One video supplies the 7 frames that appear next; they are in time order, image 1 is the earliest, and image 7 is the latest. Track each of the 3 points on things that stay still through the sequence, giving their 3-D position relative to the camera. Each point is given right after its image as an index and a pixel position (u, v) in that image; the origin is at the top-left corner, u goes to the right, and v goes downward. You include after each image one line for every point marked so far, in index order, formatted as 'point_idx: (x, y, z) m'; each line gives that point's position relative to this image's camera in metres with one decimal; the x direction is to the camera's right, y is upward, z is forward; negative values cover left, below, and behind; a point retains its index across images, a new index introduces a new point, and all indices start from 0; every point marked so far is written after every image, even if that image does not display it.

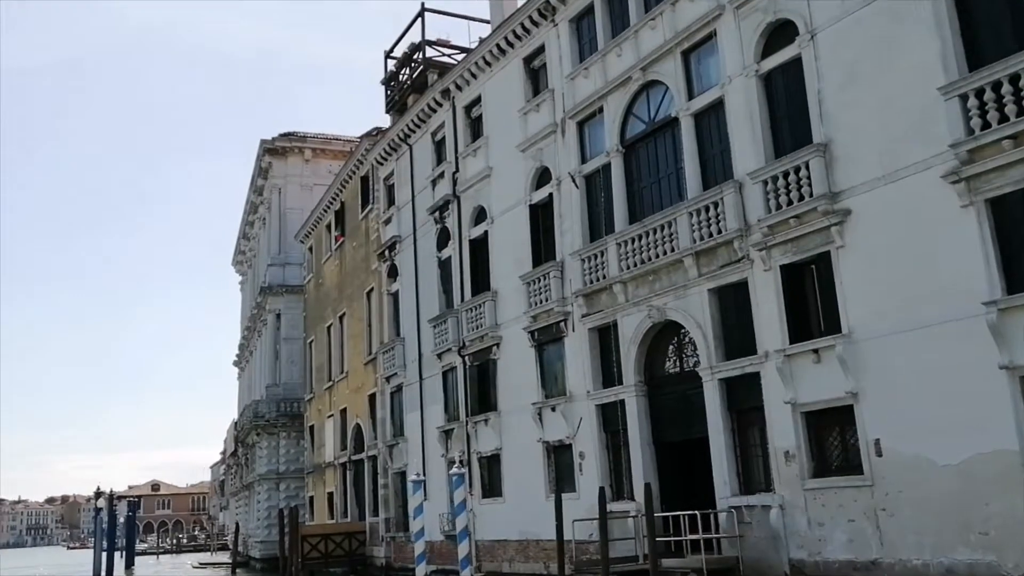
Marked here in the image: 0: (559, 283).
0: (+0.8, +0.1, +15.7) m
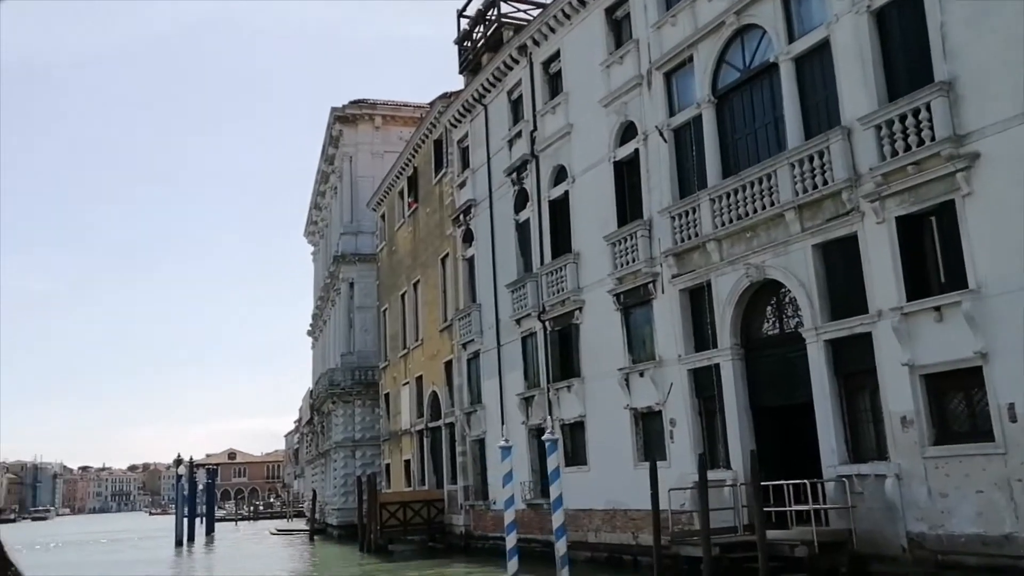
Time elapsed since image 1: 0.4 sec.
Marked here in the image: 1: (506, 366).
0: (+2.1, +0.7, +15.0) m
1: (-0.1, -1.6, +19.5) m
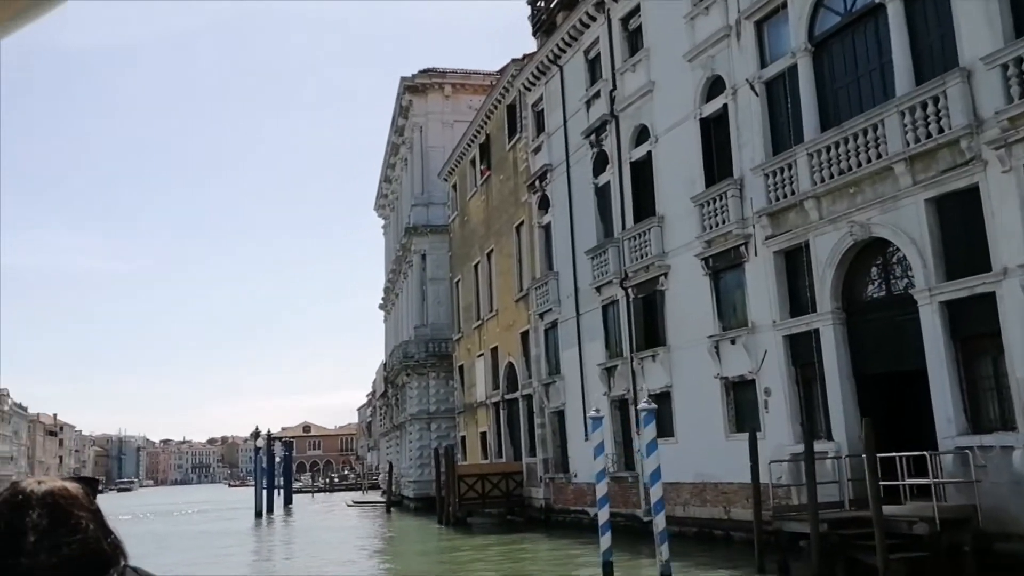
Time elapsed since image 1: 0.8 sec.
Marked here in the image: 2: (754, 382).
0: (+3.3, +1.2, +14.2) m
1: (+1.5, -0.9, +18.9) m
2: (+3.5, -1.4, +13.9) m
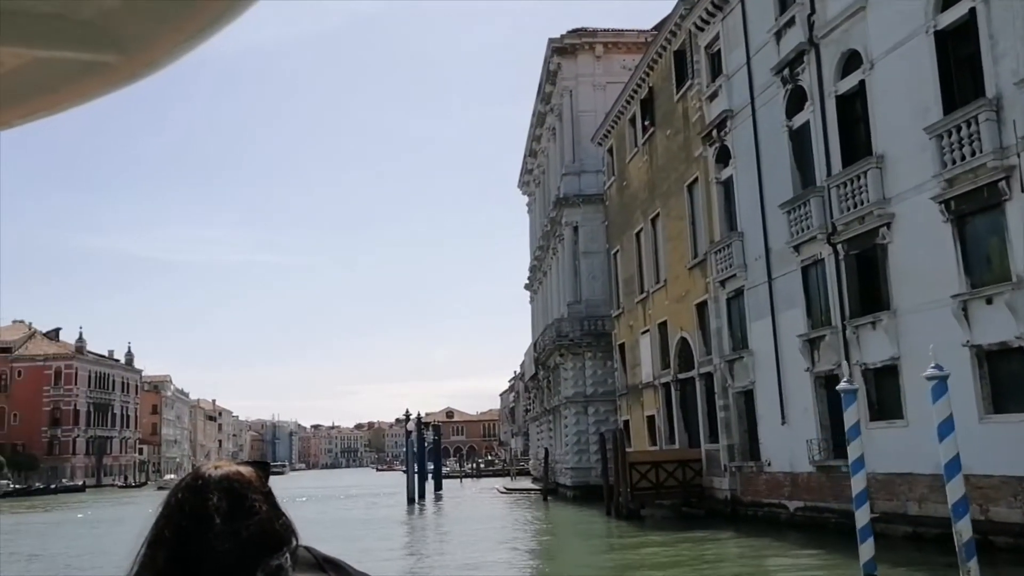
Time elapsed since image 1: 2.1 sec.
0: (+5.7, +1.9, +11.4) m
1: (+4.6, -0.3, +16.3) m
2: (+5.9, -0.7, +11.1) m
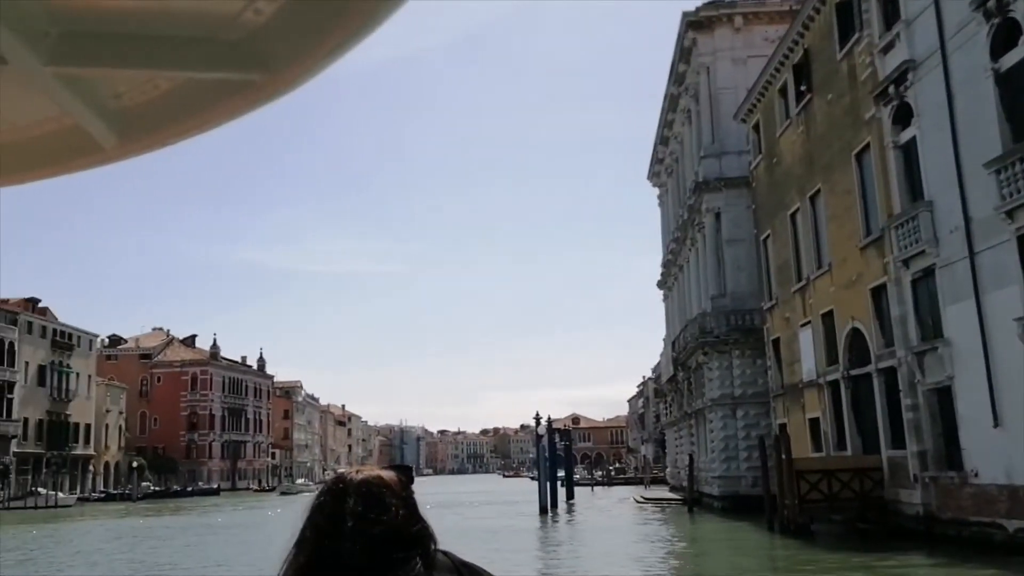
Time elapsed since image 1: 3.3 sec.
0: (+7.3, +2.3, +8.6) m
1: (+6.8, +0.1, +13.6) m
2: (+7.5, -0.3, +8.3) m
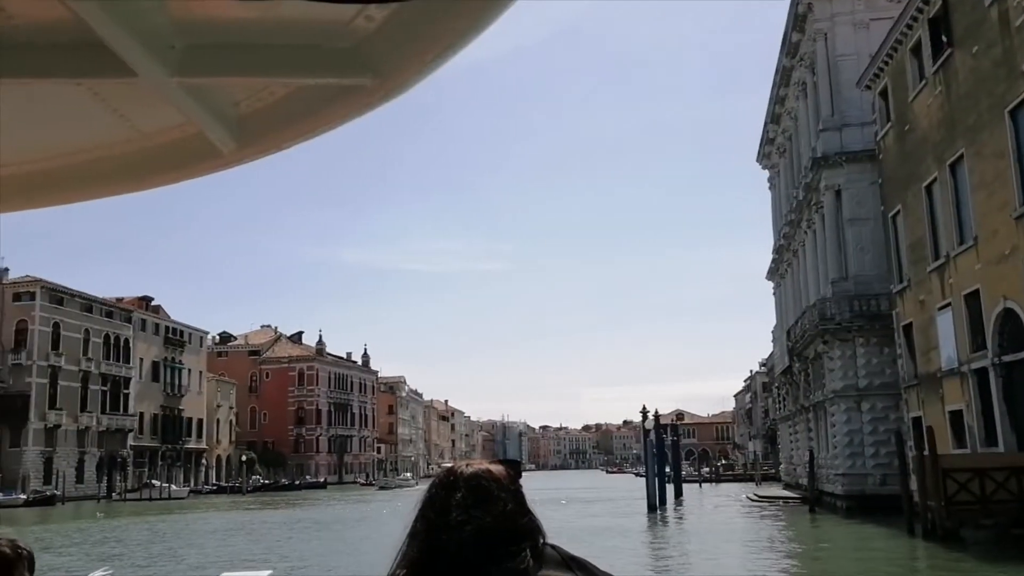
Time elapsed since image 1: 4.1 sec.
0: (+8.0, +2.7, +6.4) m
1: (+8.1, +0.5, +11.5) m
2: (+8.2, +0.1, +6.1) m
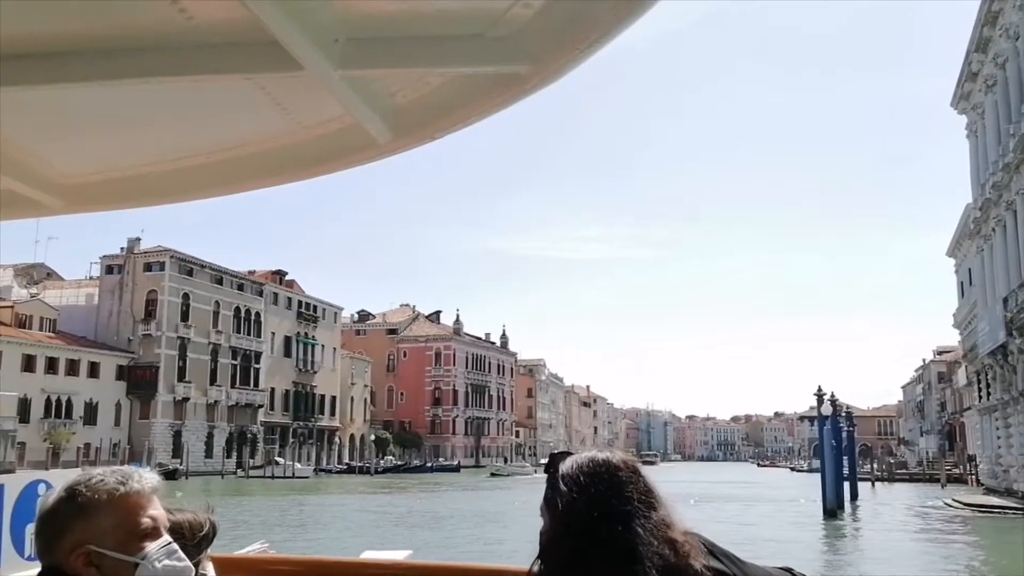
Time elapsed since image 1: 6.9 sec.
0: (+8.2, +3.5, +0.4) m
1: (+9.0, +1.4, +5.4) m
2: (+8.3, +0.9, +0.1) m
